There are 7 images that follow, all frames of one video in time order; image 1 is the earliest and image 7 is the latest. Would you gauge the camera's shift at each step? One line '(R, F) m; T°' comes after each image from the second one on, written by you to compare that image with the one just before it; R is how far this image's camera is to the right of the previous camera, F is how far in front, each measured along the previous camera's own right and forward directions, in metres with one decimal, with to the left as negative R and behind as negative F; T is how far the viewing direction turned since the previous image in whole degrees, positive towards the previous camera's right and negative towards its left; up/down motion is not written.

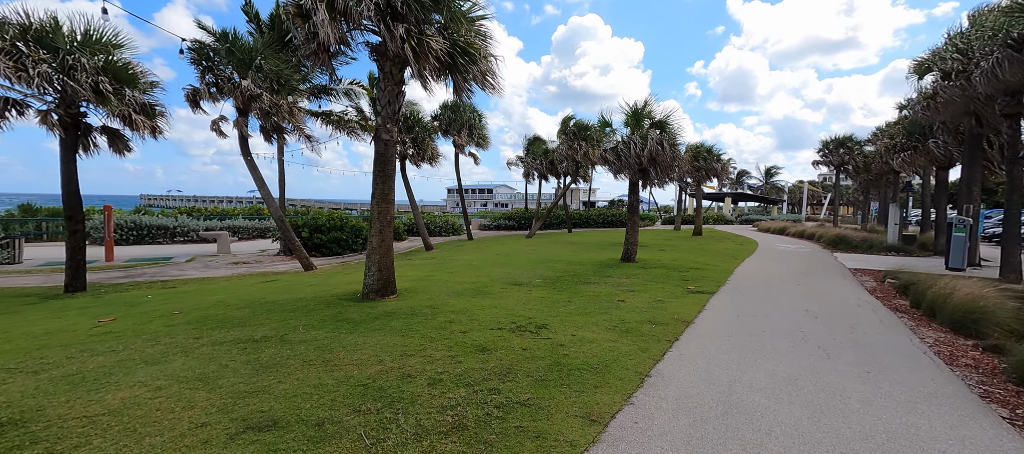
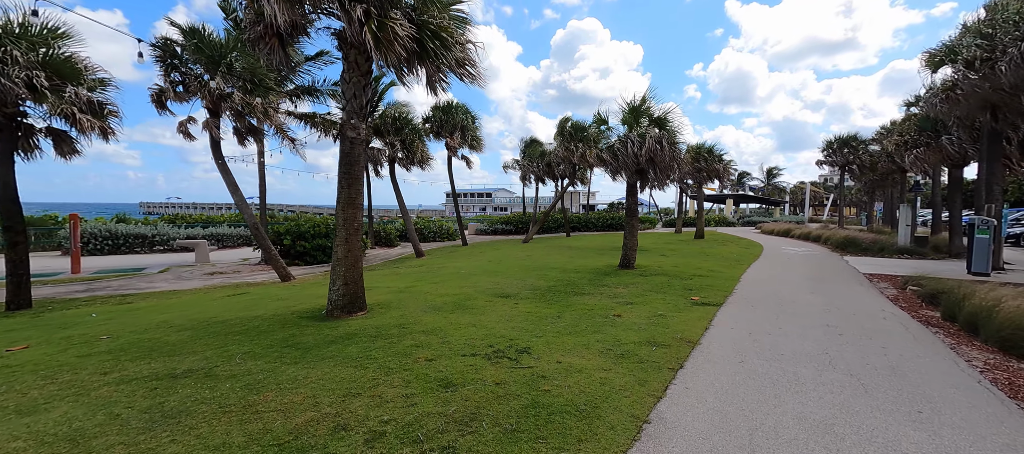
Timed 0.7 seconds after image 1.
(+0.3, +0.7) m; 0°
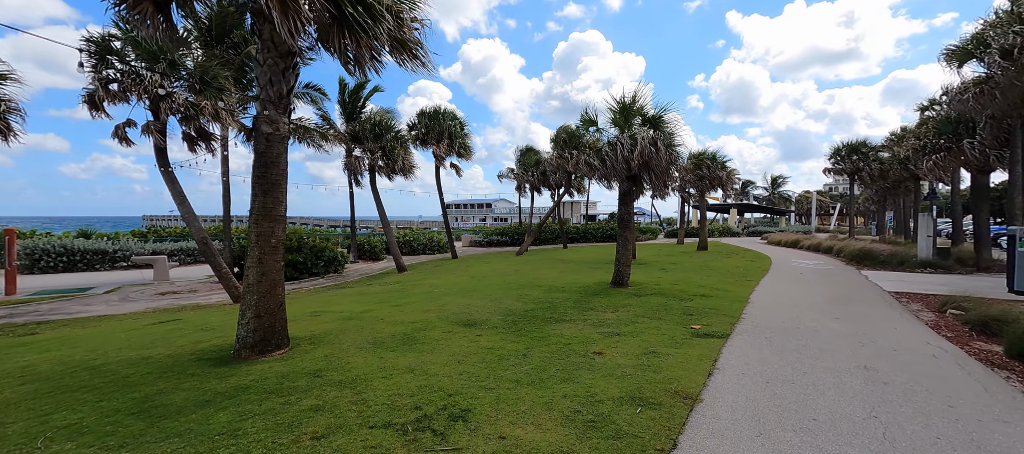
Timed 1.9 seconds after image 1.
(+0.6, +1.2) m; 0°
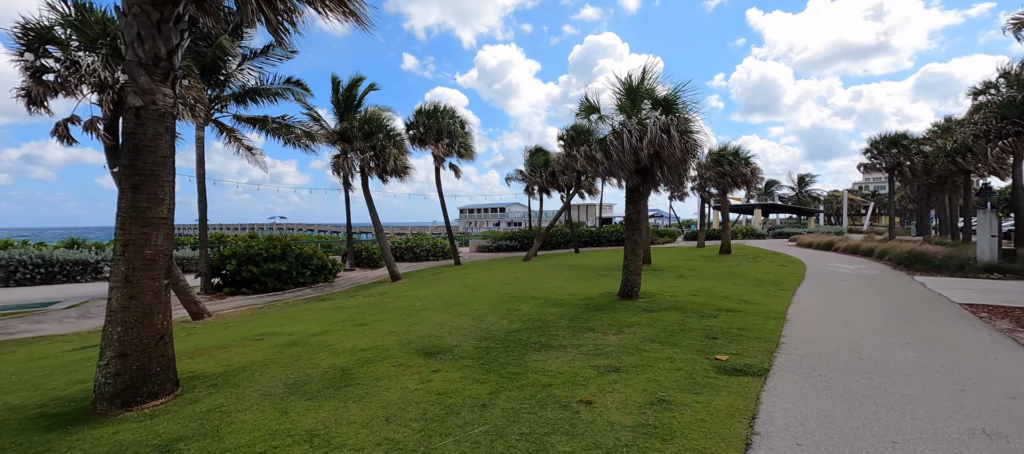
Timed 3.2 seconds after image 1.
(+0.5, +1.4) m; -2°
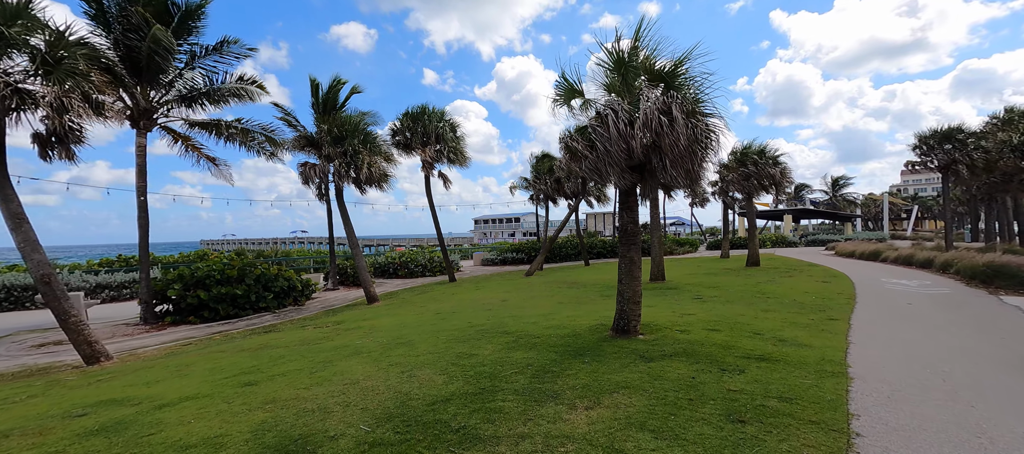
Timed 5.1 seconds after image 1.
(+1.0, +2.0) m; -3°
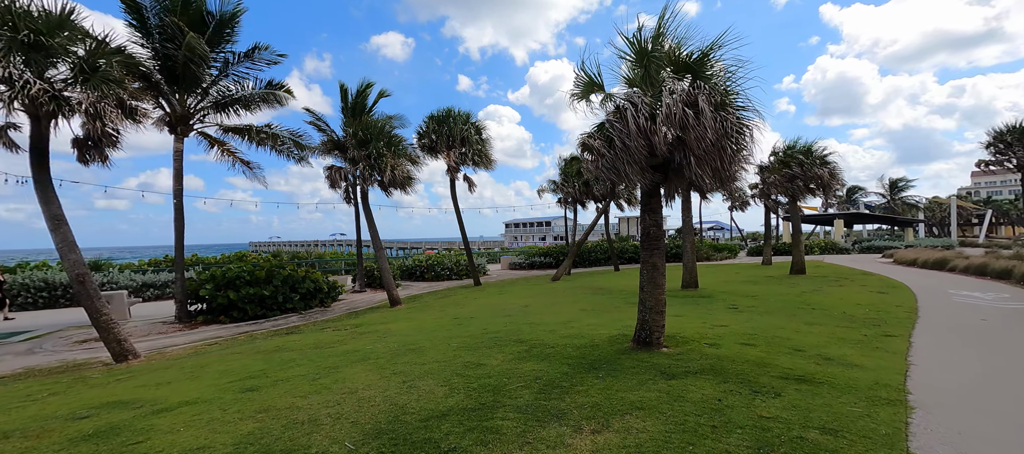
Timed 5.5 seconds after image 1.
(+0.3, +0.4) m; -5°
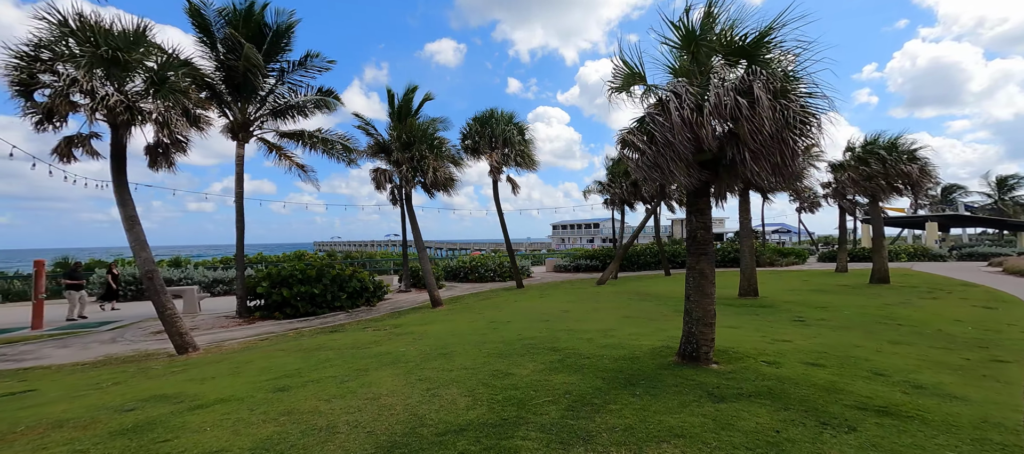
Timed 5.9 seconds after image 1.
(+0.3, +0.3) m; -7°
